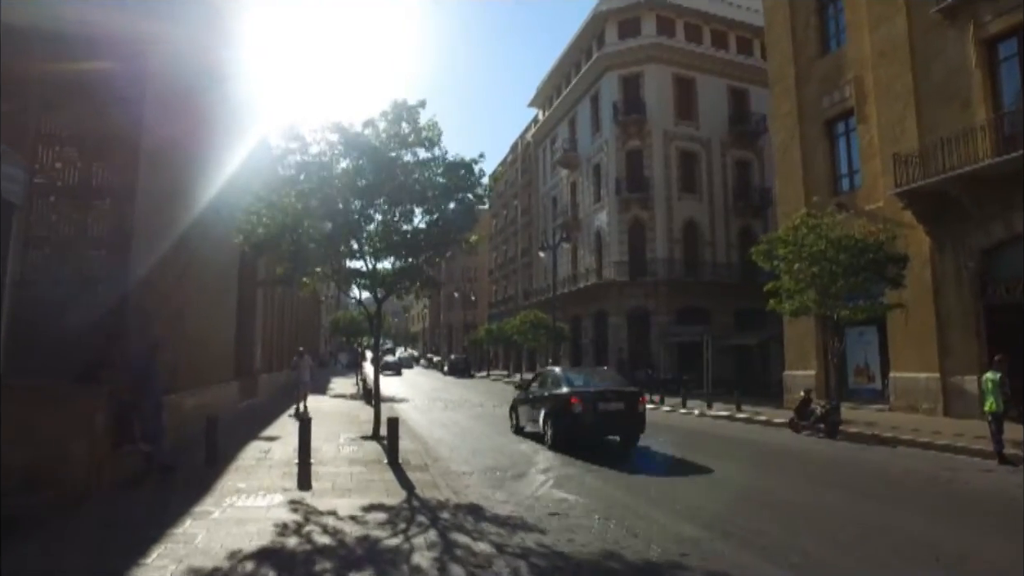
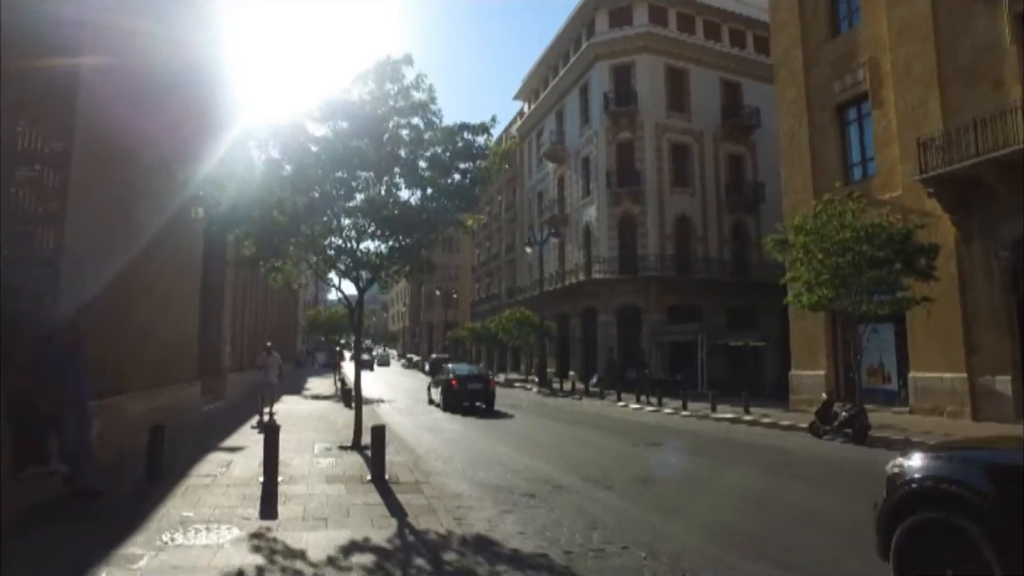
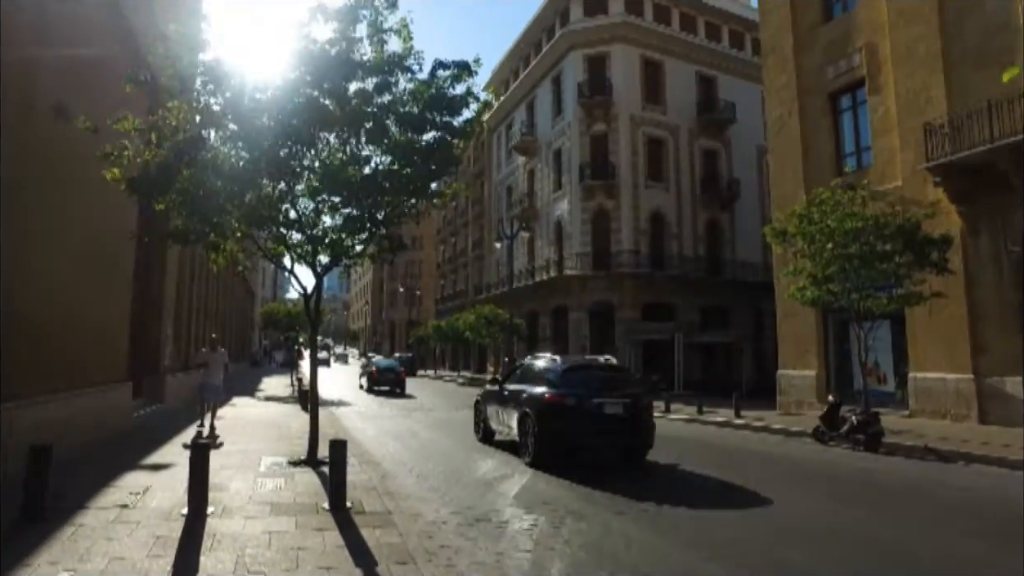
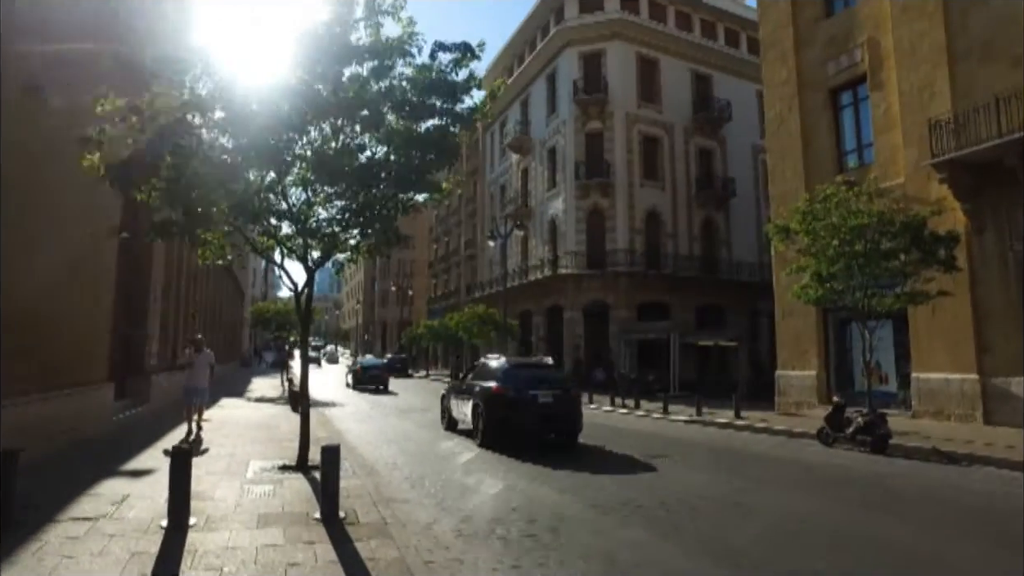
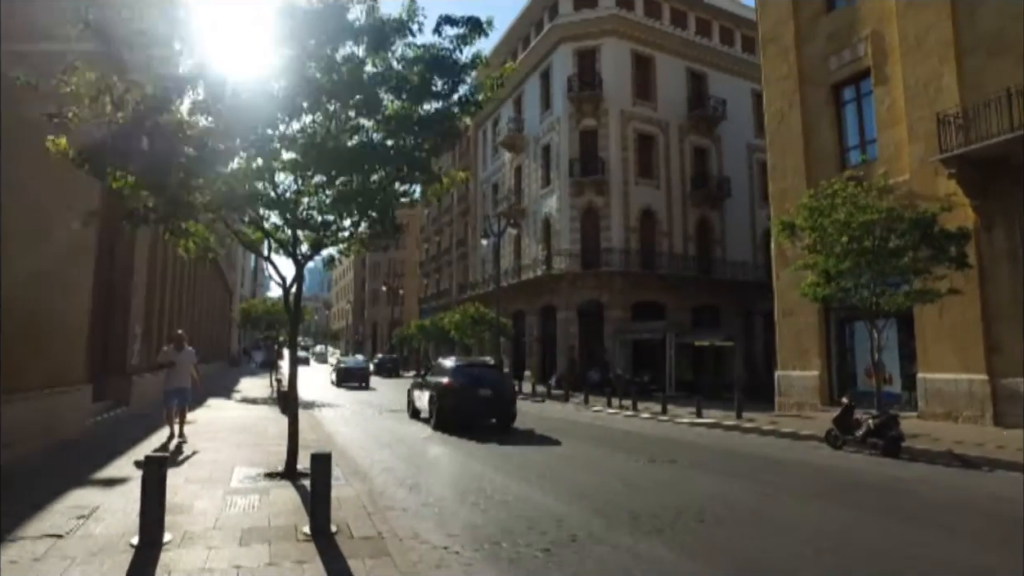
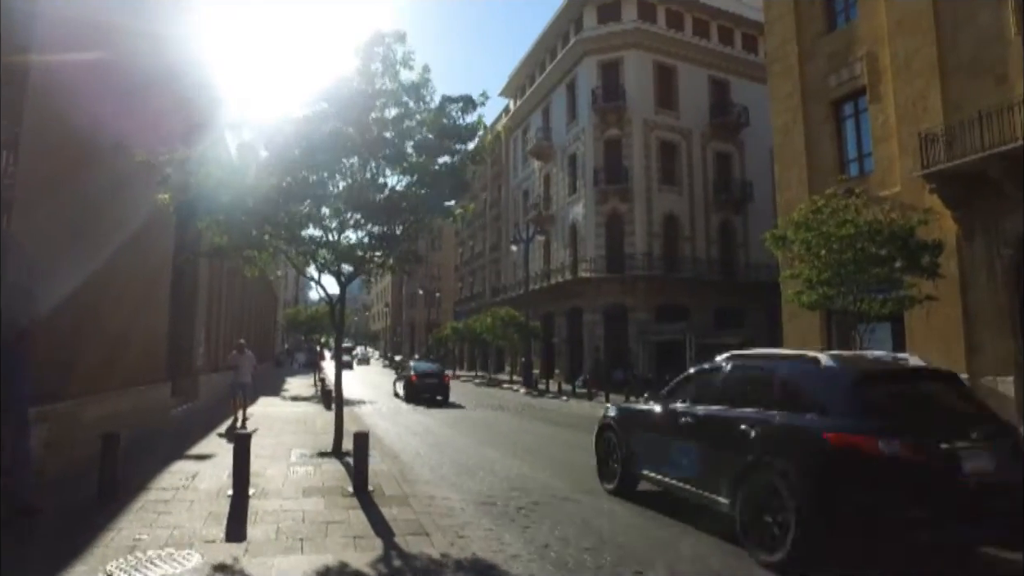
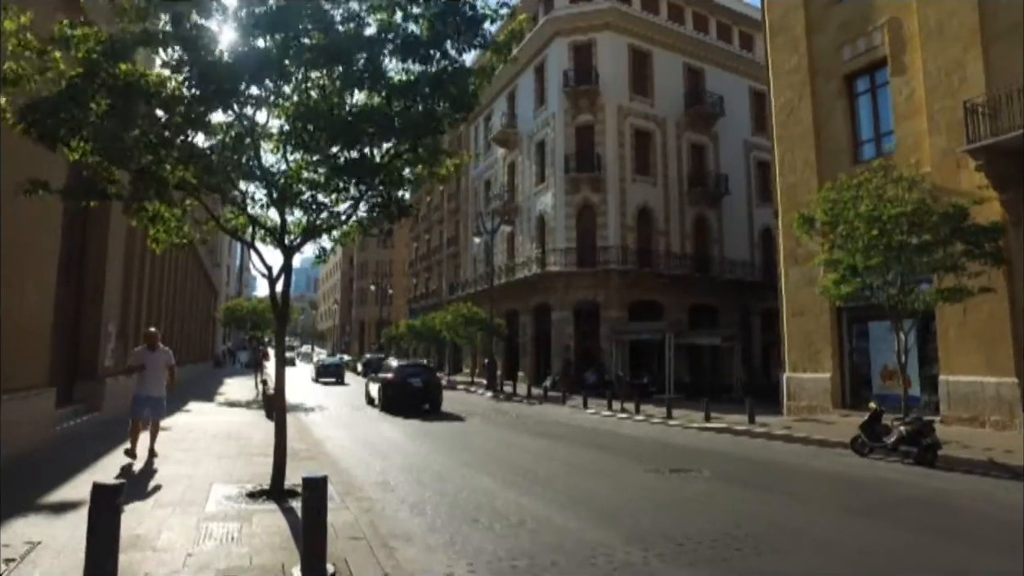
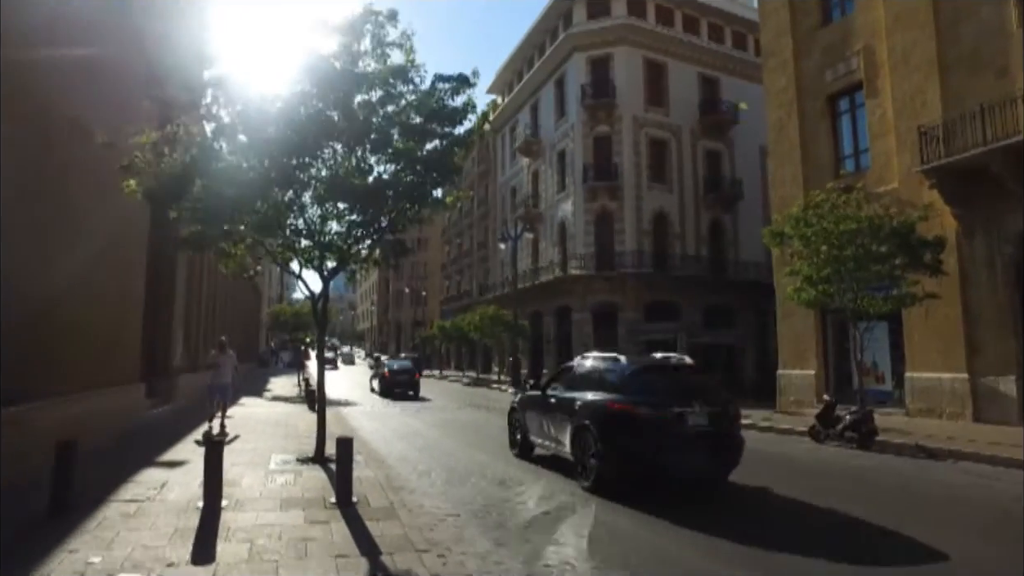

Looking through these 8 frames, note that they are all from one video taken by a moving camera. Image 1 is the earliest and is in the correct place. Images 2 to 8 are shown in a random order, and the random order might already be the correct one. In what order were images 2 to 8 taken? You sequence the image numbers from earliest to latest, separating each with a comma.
2, 6, 8, 3, 4, 5, 7
